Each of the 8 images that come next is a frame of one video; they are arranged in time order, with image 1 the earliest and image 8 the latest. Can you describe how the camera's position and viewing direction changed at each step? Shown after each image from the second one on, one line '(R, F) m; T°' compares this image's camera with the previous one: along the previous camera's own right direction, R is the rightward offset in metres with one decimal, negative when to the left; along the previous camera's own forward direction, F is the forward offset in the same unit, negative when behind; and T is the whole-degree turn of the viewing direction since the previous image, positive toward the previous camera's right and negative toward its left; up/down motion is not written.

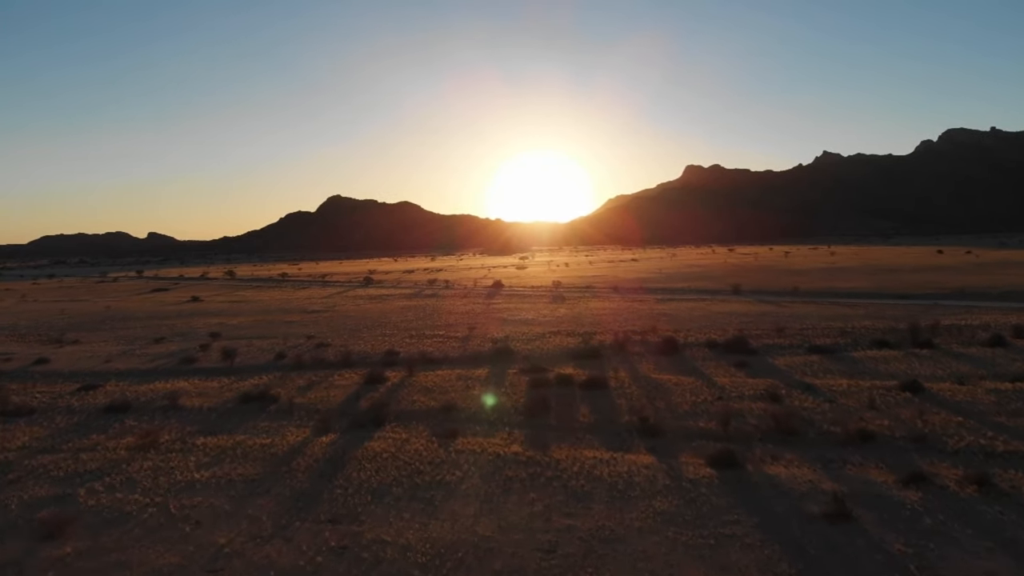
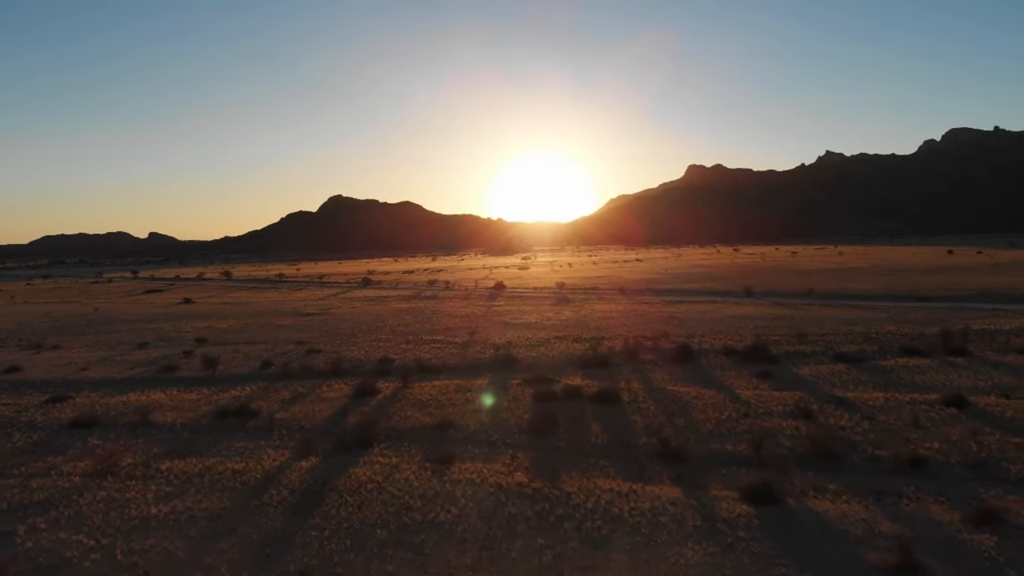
(-0.1, +2.2) m; 0°
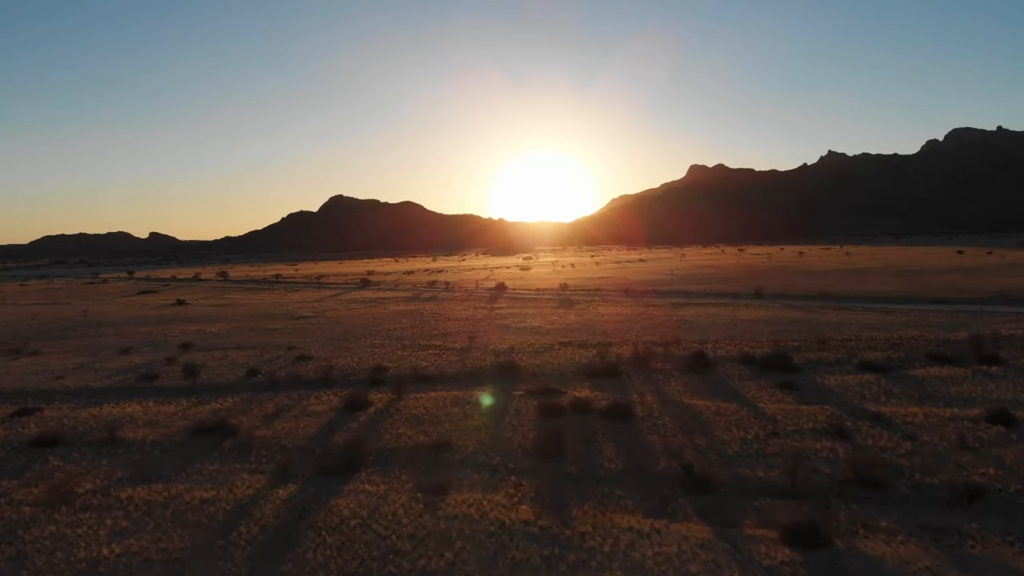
(0.0, +1.9) m; 0°
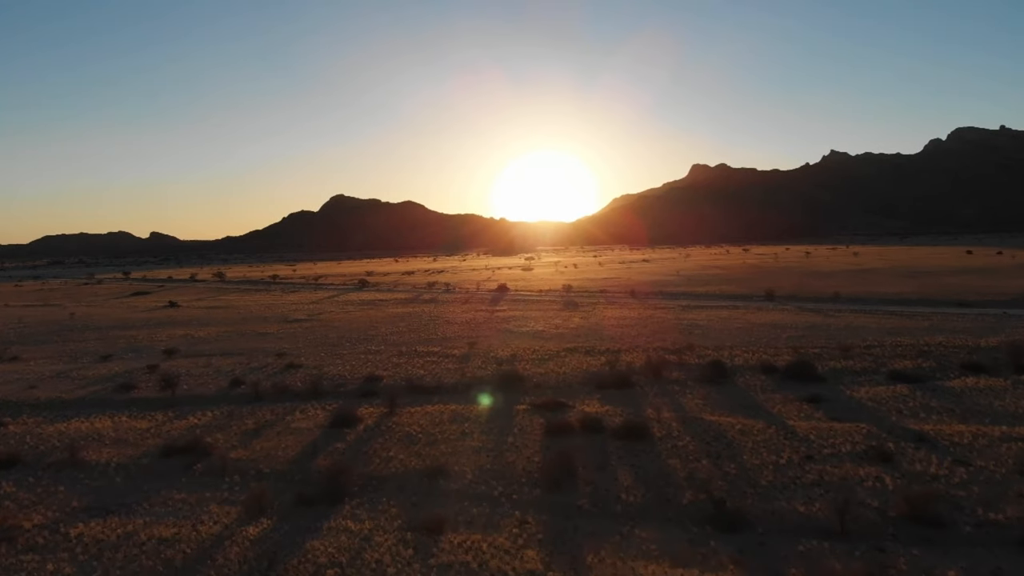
(-0.1, +2.0) m; 0°
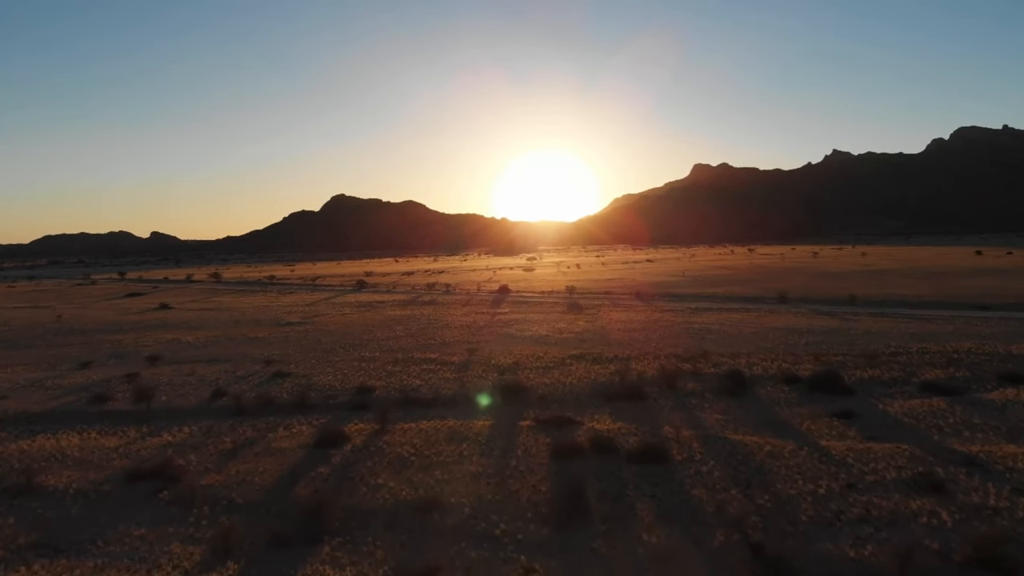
(-0.1, +1.9) m; 0°
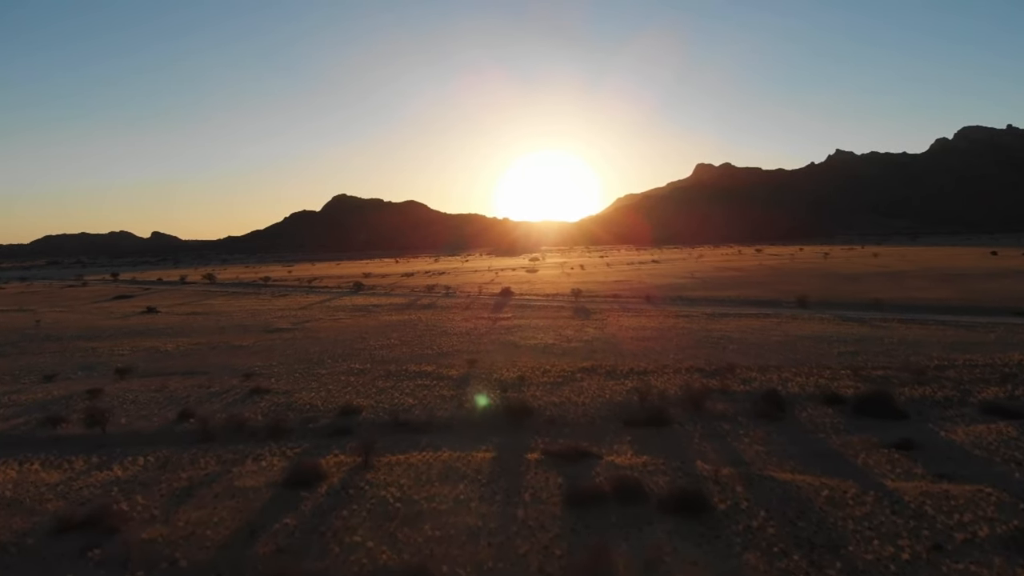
(-0.1, +2.9) m; 0°
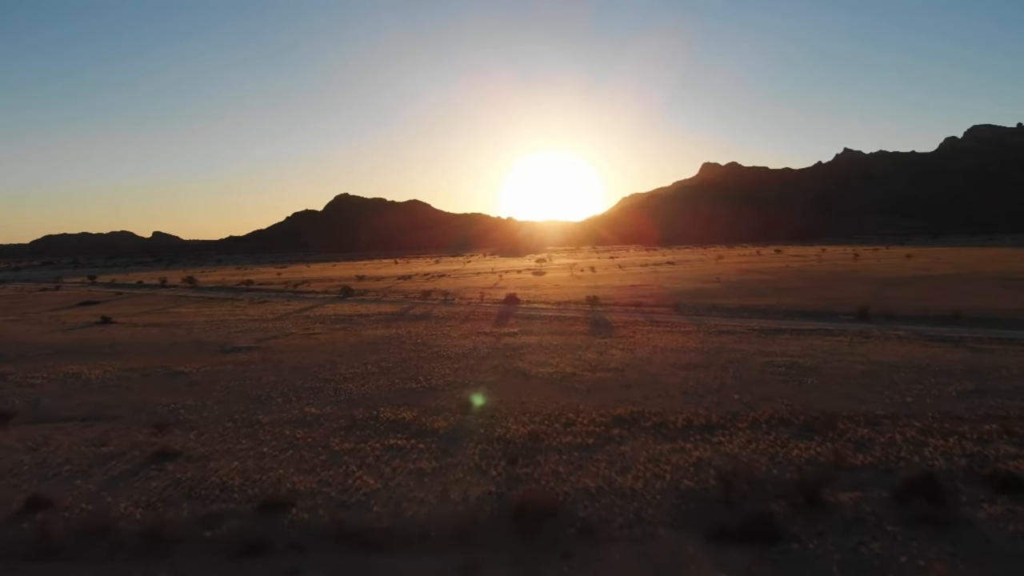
(-0.2, +7.4) m; 0°
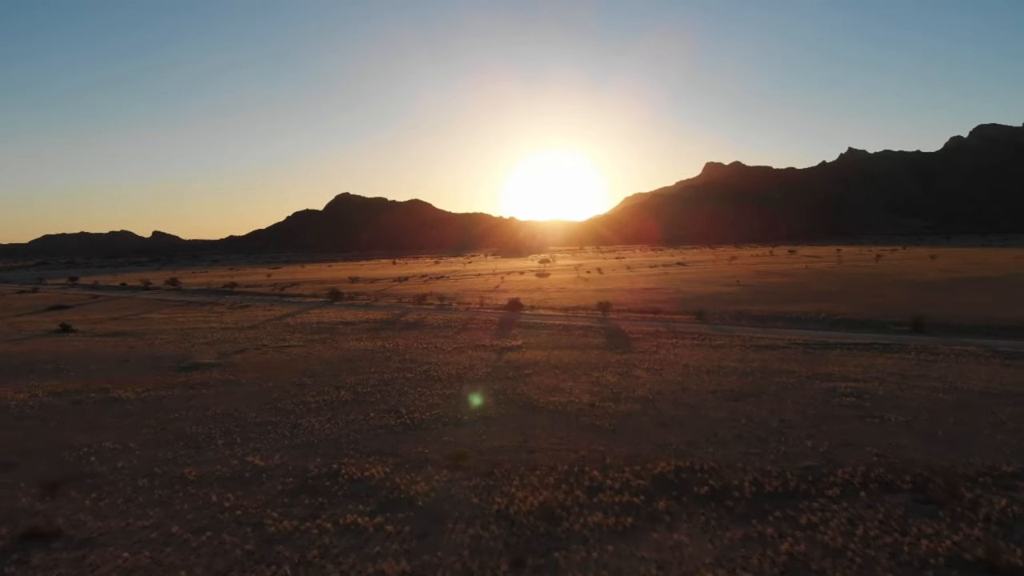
(-0.1, +5.0) m; 0°
